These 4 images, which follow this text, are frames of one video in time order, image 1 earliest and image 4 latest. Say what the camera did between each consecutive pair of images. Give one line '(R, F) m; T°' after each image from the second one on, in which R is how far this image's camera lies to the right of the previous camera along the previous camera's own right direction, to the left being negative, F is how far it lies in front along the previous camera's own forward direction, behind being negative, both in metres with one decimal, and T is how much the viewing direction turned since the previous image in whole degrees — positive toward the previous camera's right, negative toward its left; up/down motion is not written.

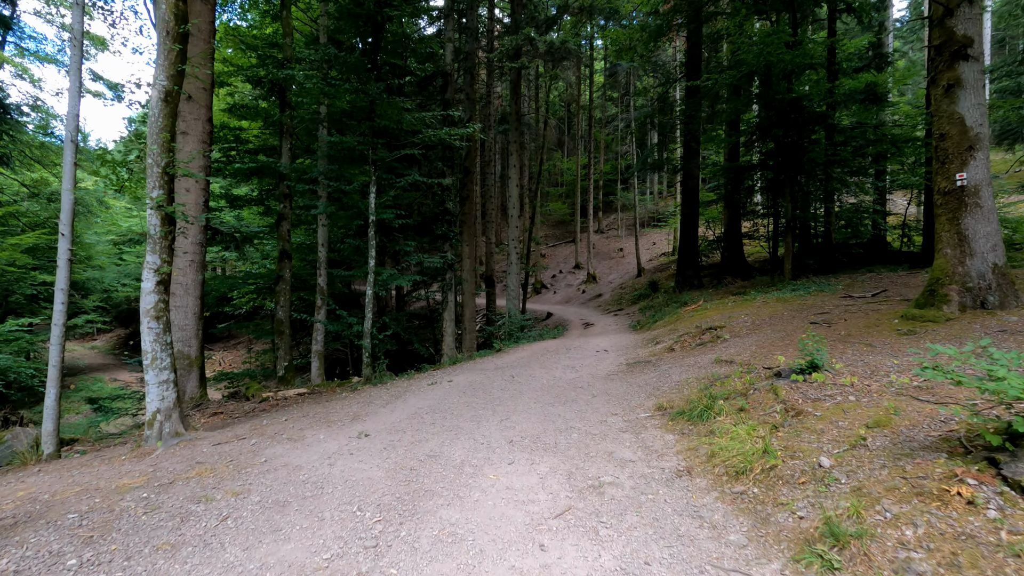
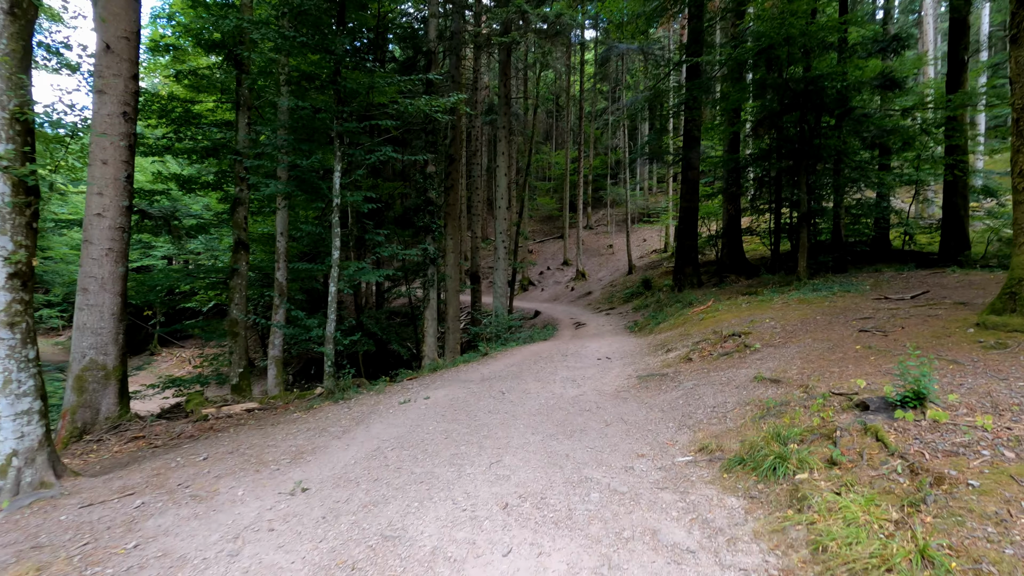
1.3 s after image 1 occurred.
(-0.1, +1.3) m; +2°
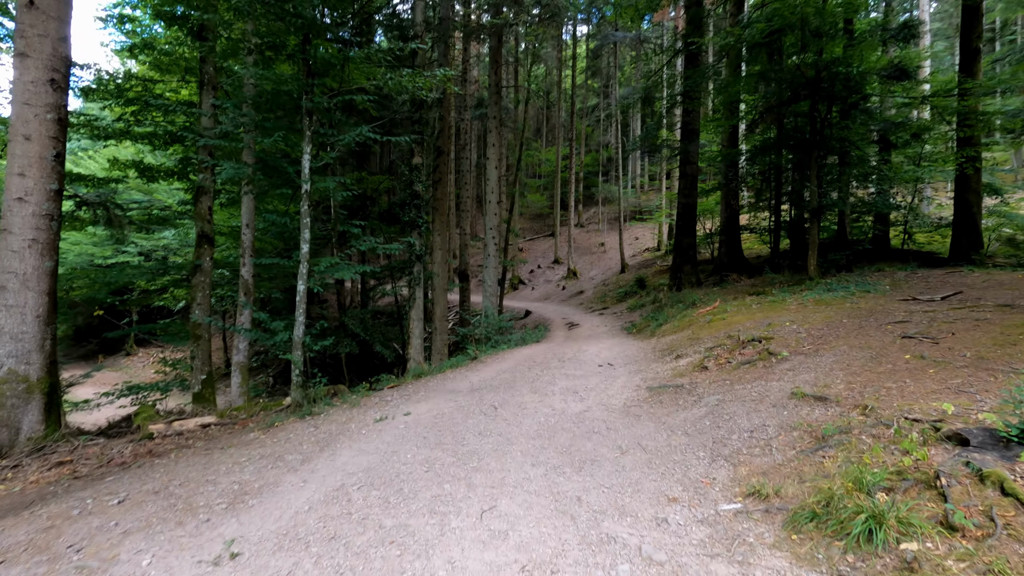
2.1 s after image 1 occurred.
(-0.1, +0.9) m; +1°
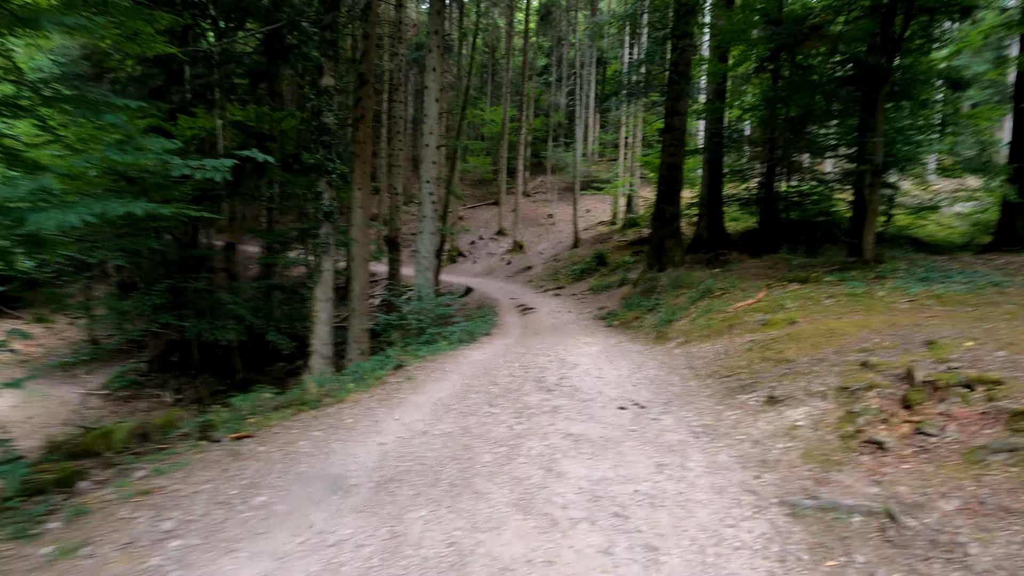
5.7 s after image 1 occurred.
(-0.2, +3.8) m; +7°
